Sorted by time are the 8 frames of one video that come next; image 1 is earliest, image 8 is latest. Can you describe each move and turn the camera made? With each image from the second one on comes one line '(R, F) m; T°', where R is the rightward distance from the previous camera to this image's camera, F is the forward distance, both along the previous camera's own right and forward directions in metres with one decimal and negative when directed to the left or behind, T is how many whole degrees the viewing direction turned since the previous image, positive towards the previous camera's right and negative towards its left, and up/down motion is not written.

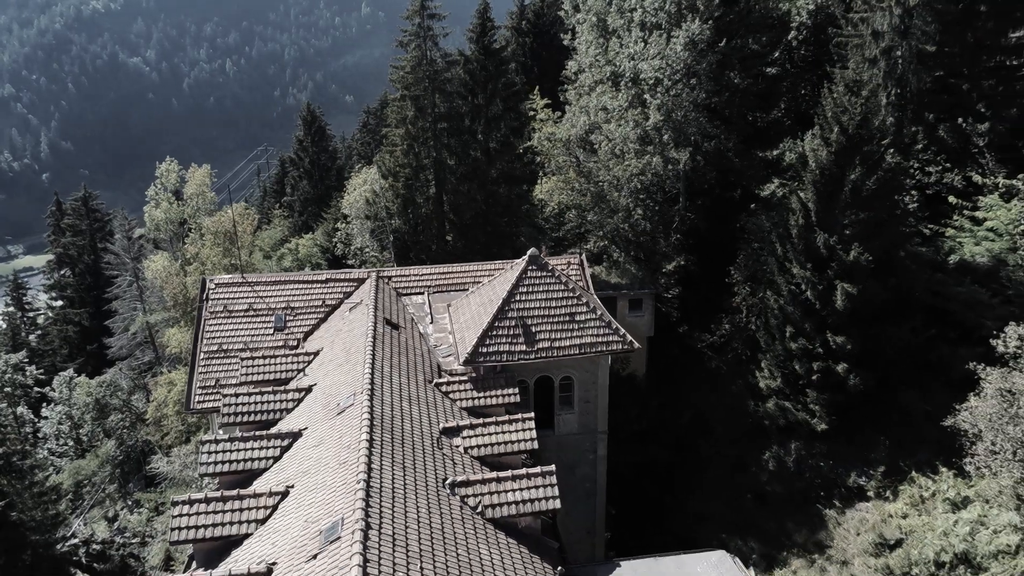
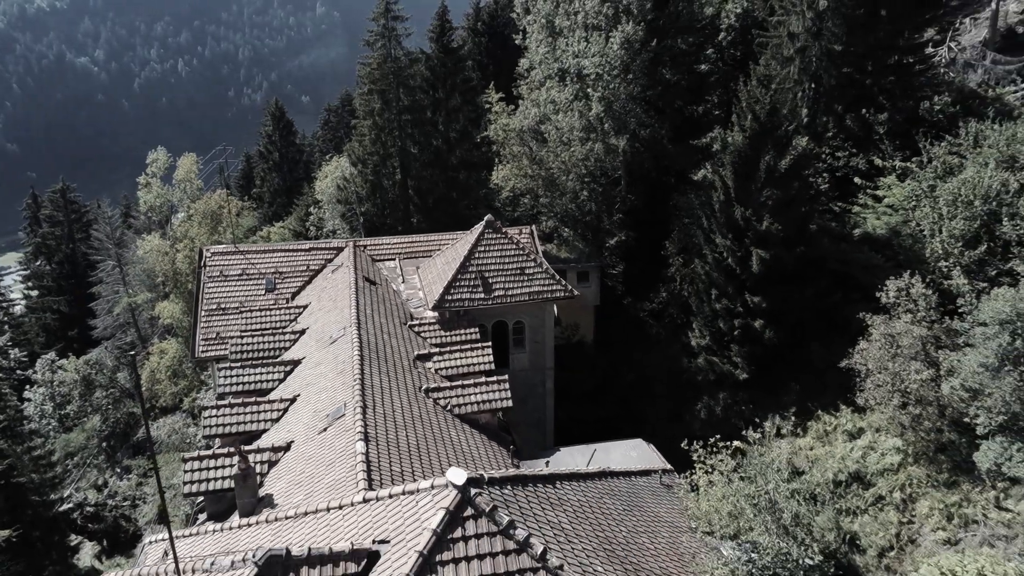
(0.0, -3.1) m; +3°
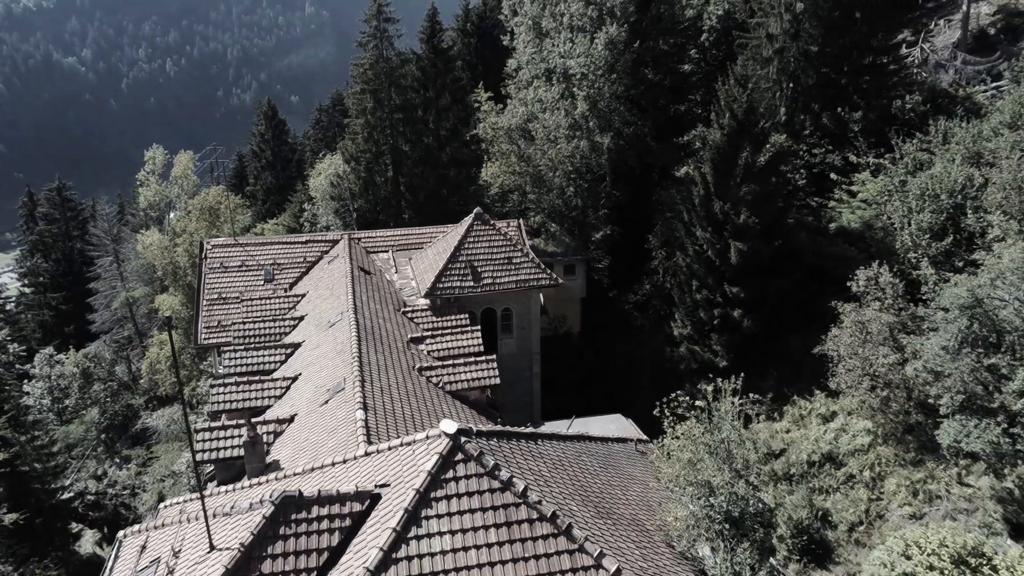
(+0.1, -1.0) m; +1°
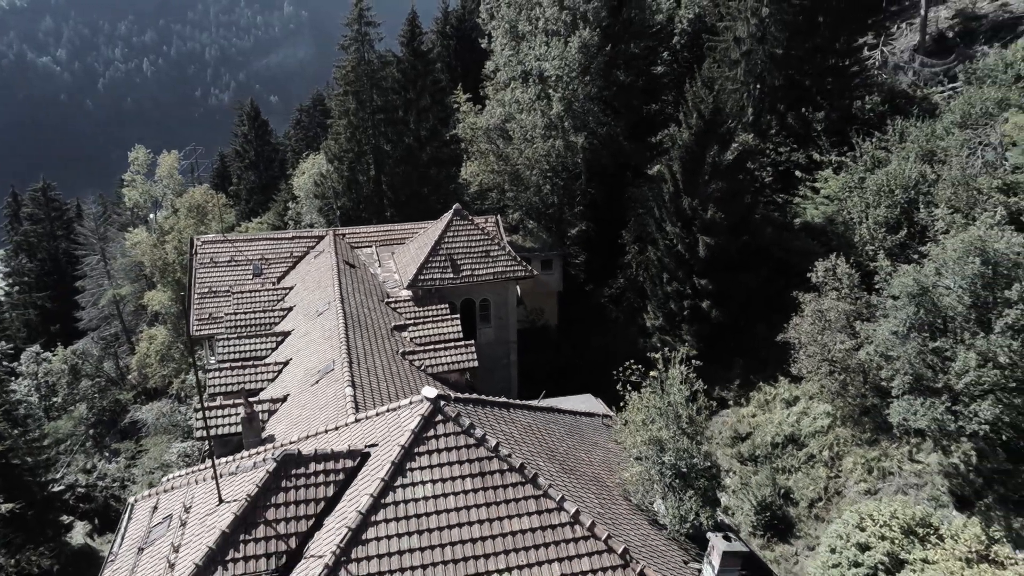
(+0.1, -1.2) m; +1°
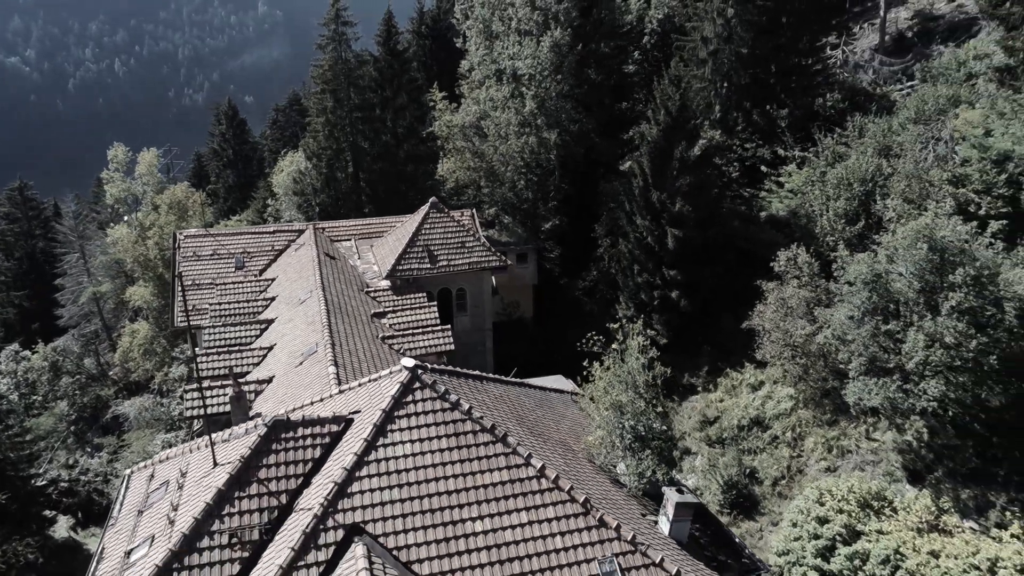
(+0.1, -0.9) m; +2°
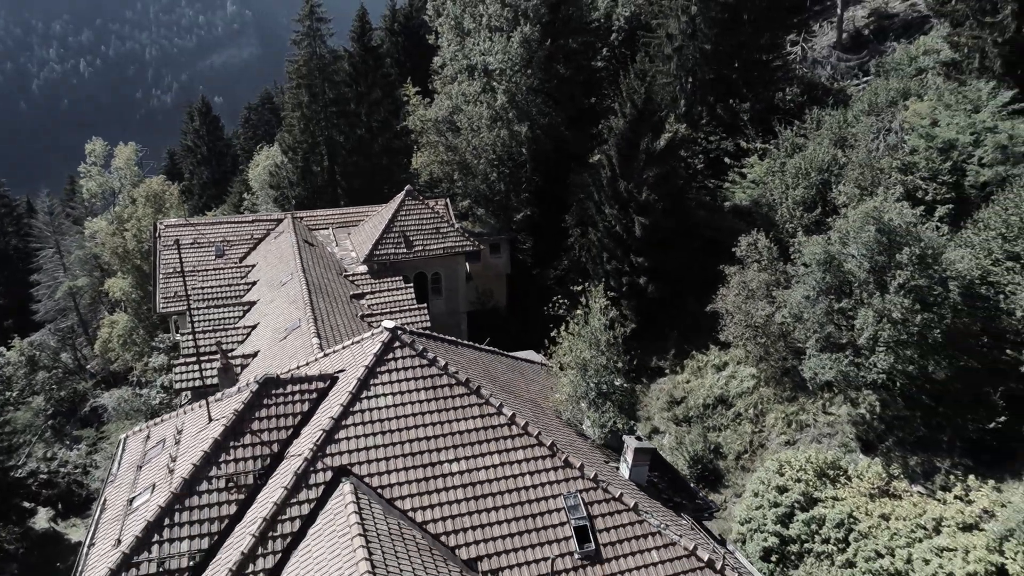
(0.0, -1.0) m; +2°
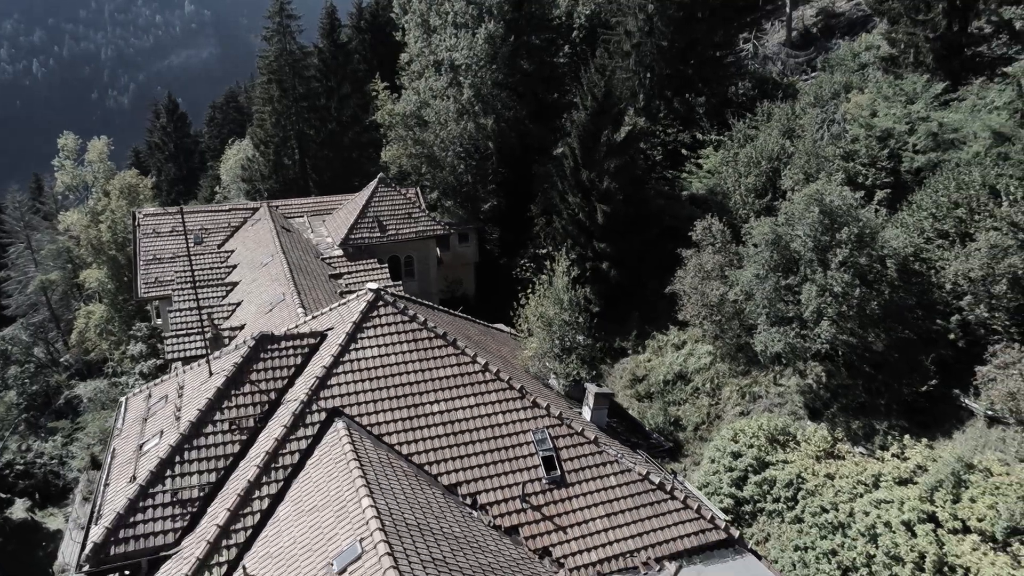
(-0.1, -1.3) m; +3°
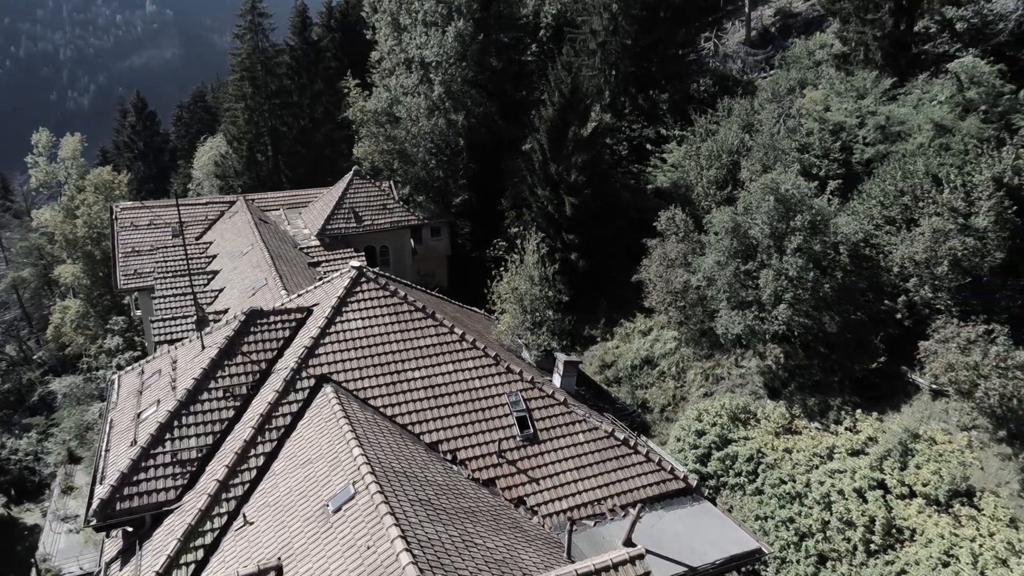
(-0.1, -0.9) m; +2°
